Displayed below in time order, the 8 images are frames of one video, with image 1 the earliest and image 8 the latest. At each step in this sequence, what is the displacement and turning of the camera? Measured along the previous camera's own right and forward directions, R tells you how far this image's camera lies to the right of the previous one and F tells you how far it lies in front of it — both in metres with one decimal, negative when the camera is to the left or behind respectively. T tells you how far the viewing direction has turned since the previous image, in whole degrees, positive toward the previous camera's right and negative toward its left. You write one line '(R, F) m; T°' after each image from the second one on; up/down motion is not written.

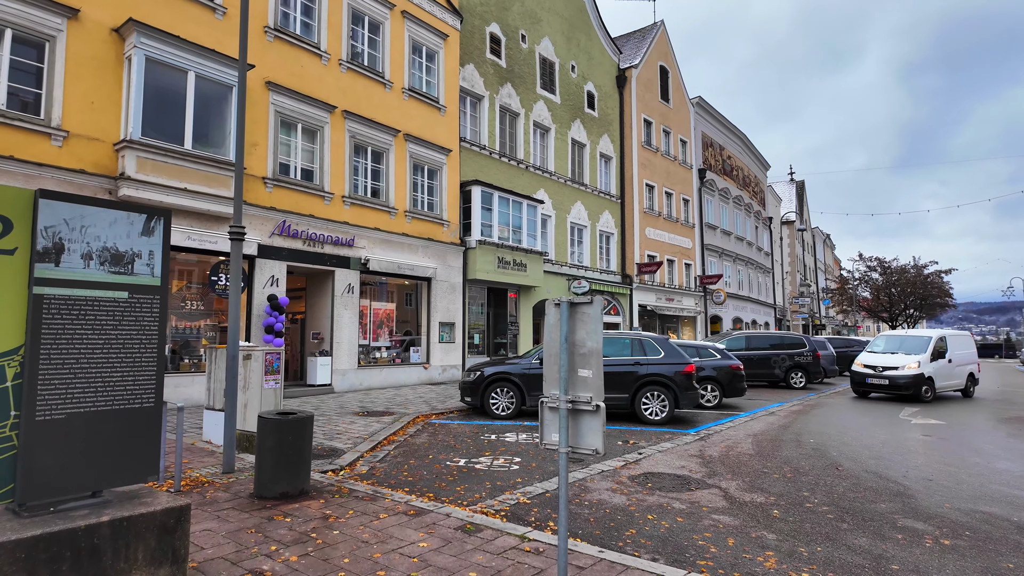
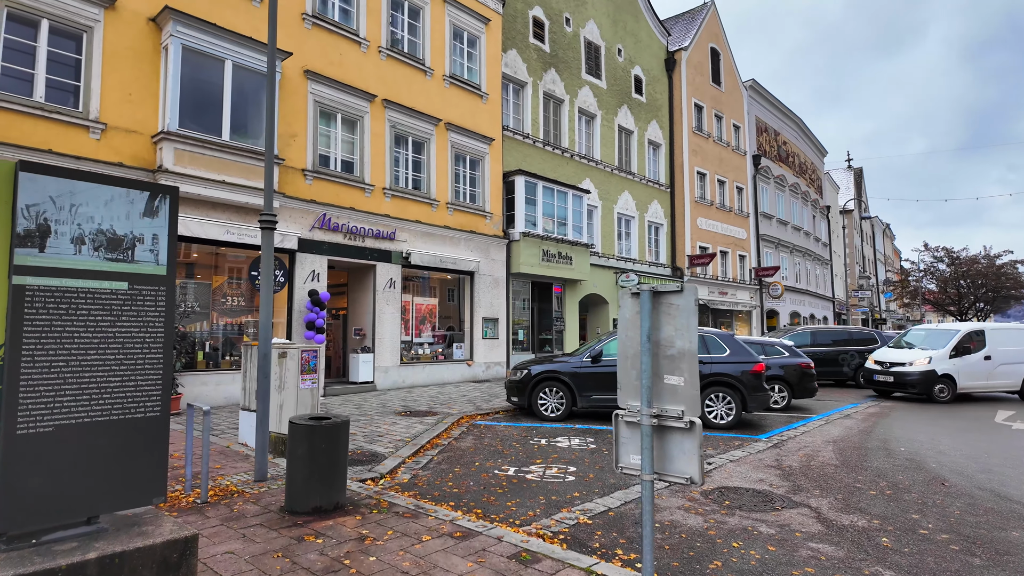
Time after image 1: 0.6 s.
(-0.1, +0.7) m; -4°
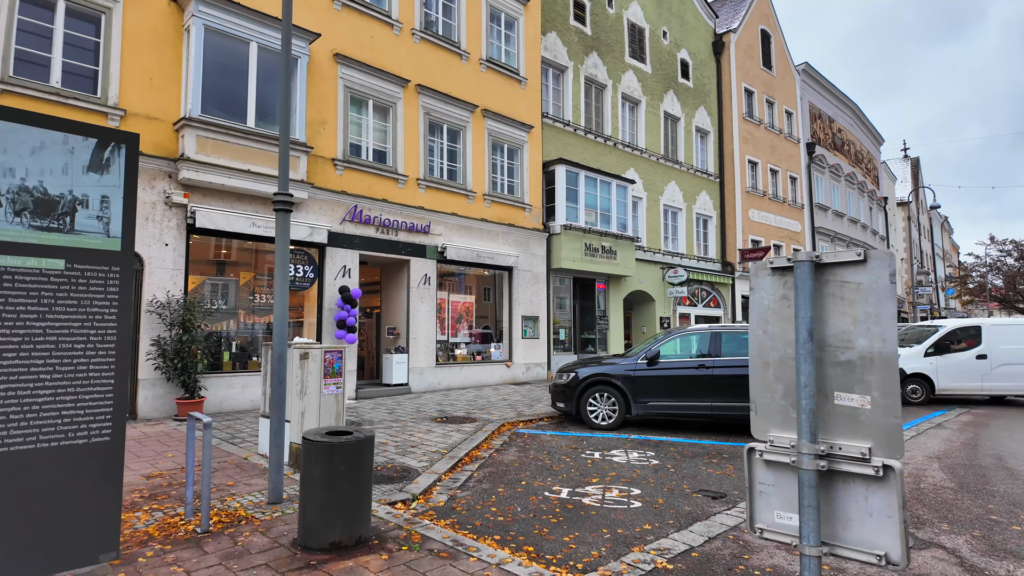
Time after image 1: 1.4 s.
(-0.2, +1.0) m; -3°
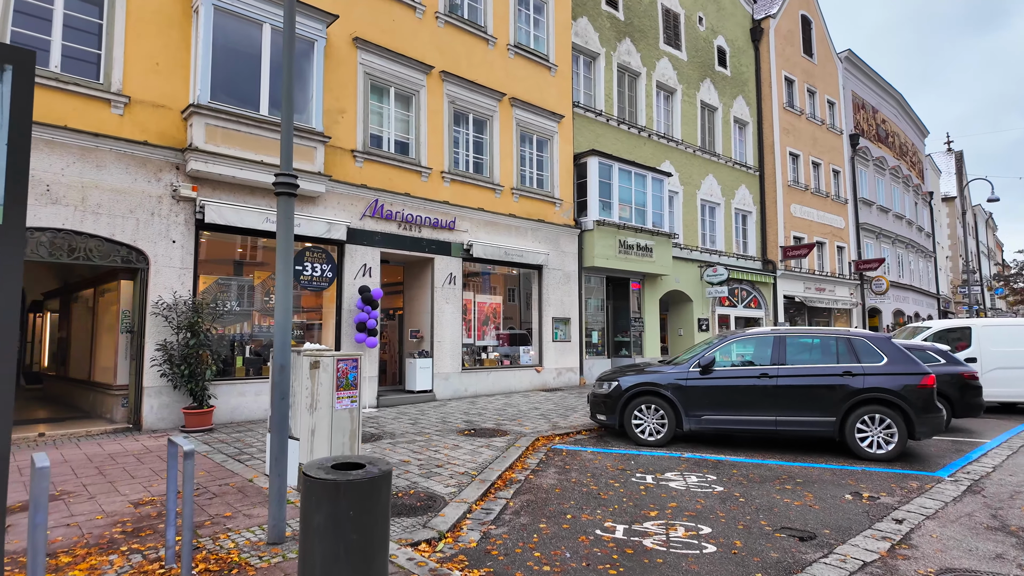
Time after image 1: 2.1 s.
(-0.2, +0.9) m; -2°
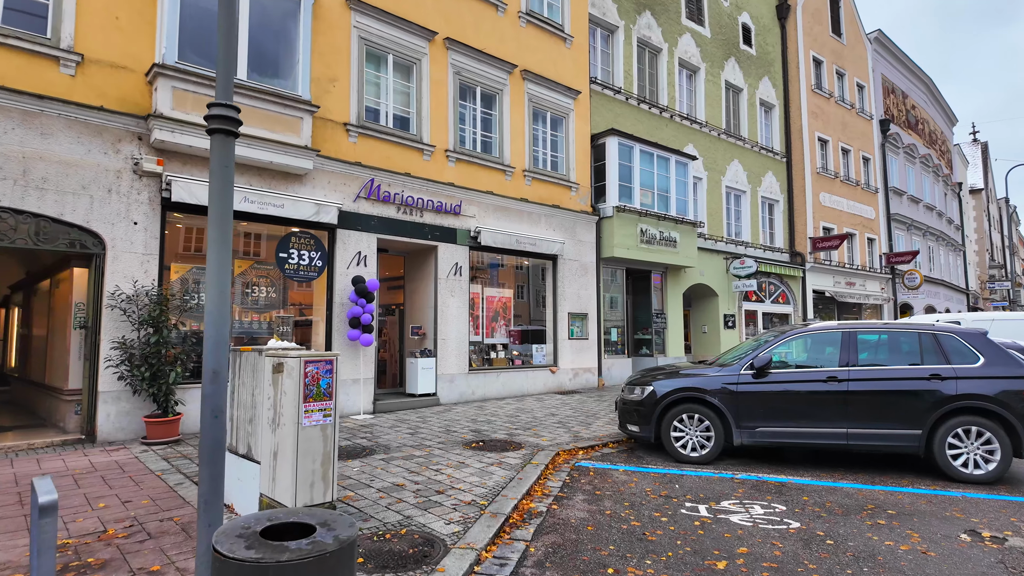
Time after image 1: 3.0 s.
(-0.1, +1.3) m; -1°
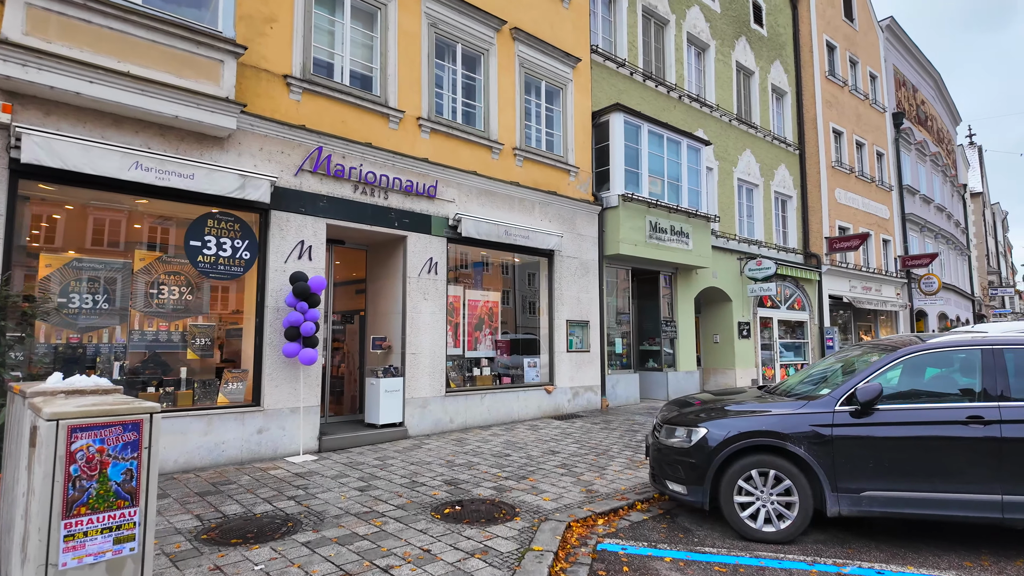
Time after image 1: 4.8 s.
(-0.1, +2.2) m; +2°
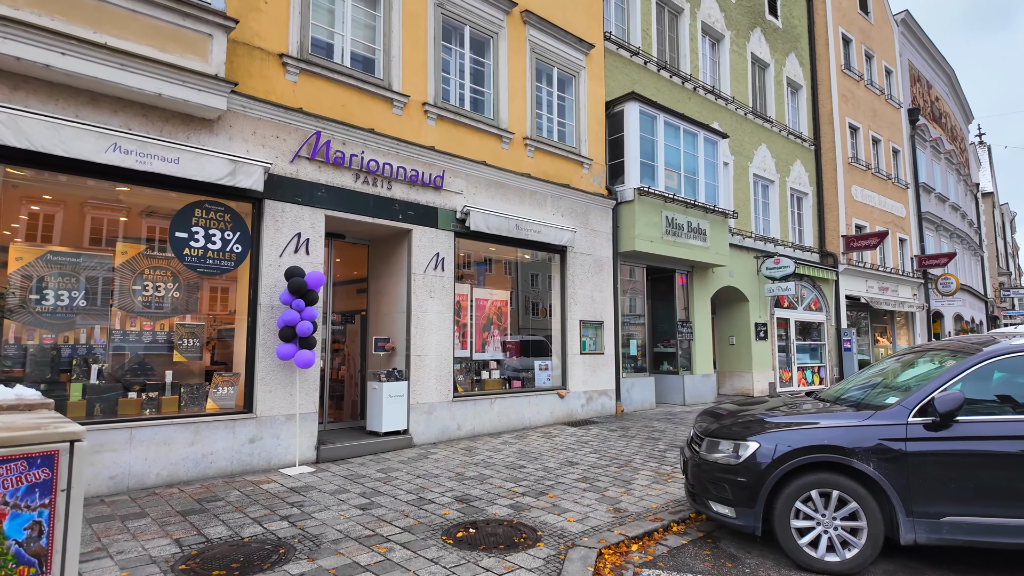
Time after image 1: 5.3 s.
(-0.2, +0.6) m; 0°
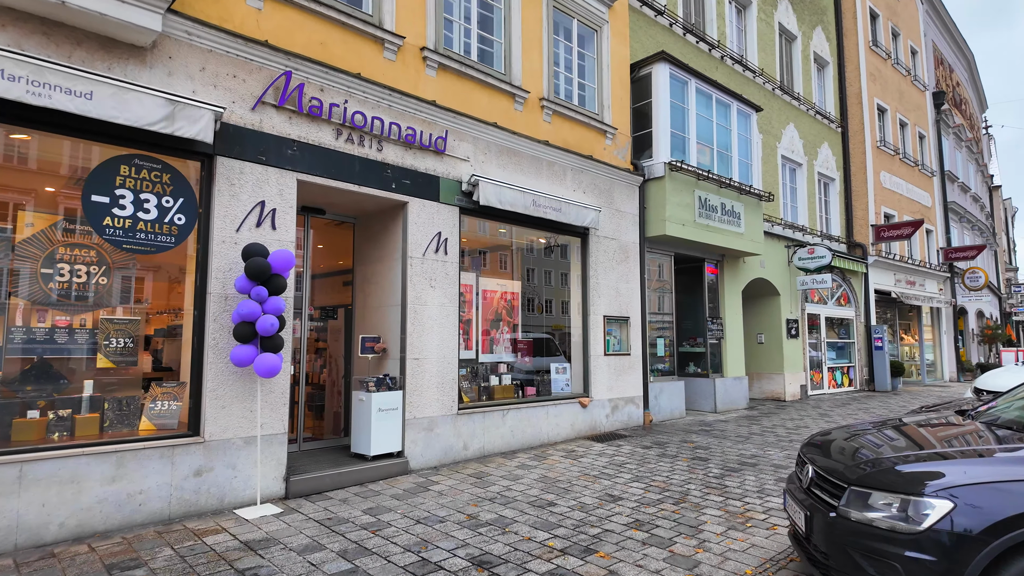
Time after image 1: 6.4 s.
(-0.3, +1.6) m; +1°
